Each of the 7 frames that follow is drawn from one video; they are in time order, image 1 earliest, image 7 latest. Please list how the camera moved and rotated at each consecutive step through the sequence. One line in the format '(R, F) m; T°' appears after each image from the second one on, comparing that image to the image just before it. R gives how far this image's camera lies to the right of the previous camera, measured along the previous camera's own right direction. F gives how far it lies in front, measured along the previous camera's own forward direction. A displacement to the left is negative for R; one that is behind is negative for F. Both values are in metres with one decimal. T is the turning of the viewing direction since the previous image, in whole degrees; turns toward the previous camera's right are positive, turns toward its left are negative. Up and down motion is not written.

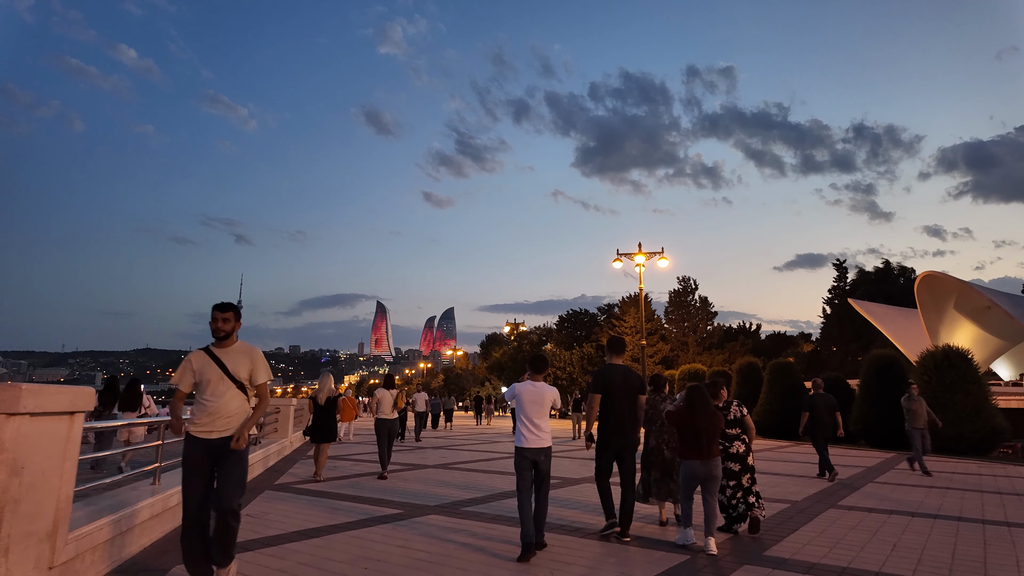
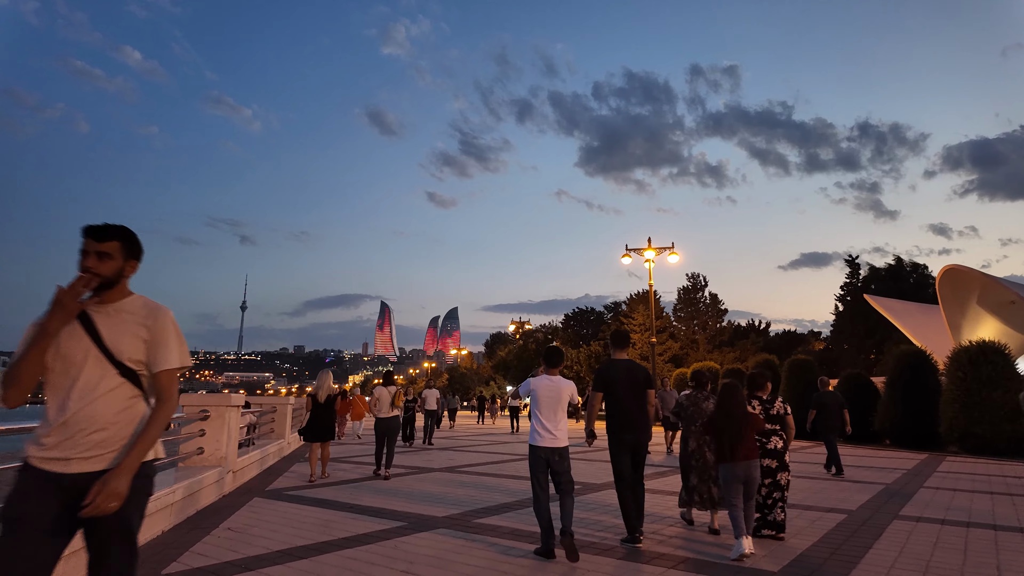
(-0.1, +0.9) m; 0°
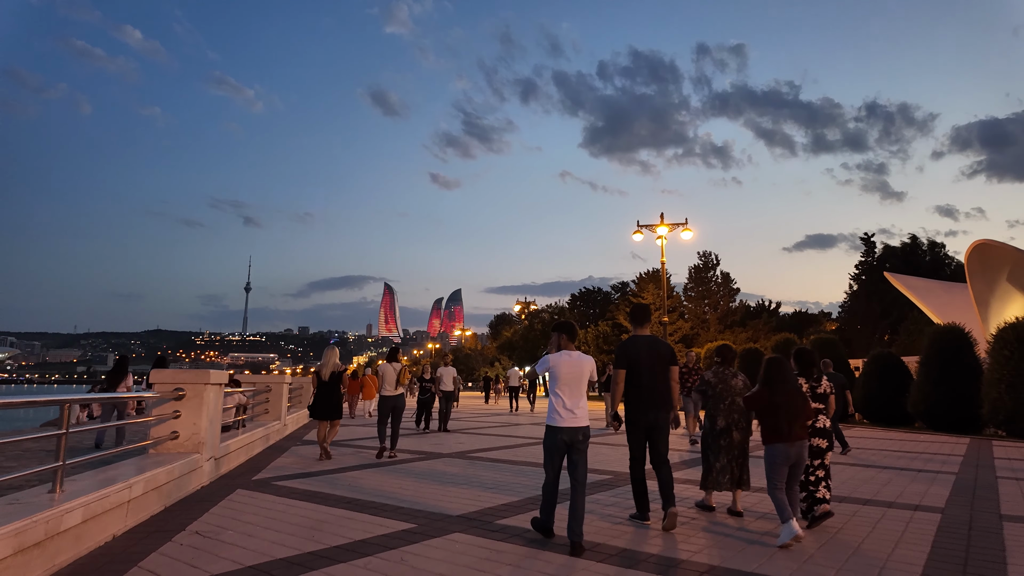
(-0.2, +1.1) m; 0°
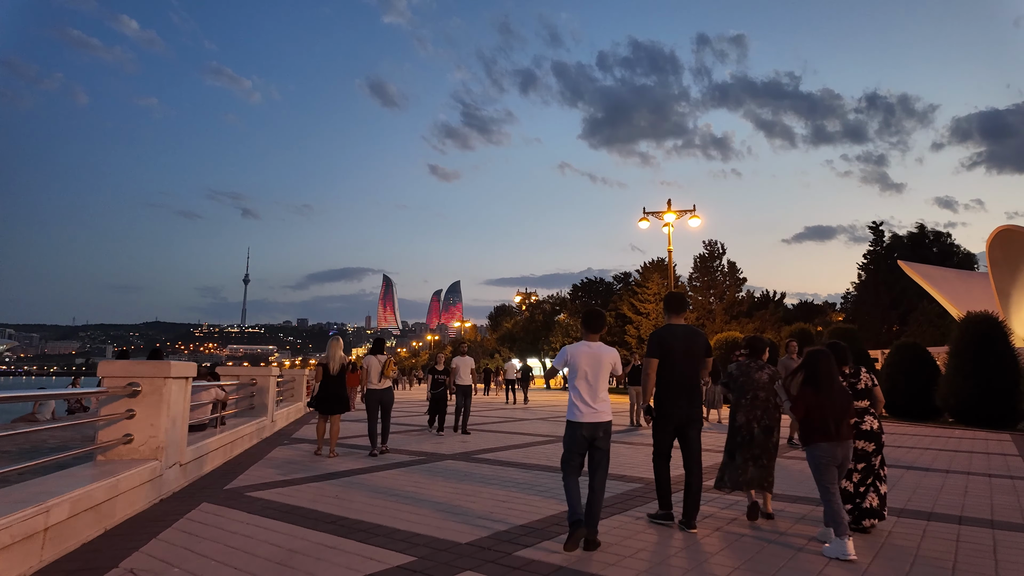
(-0.2, +1.1) m; 0°
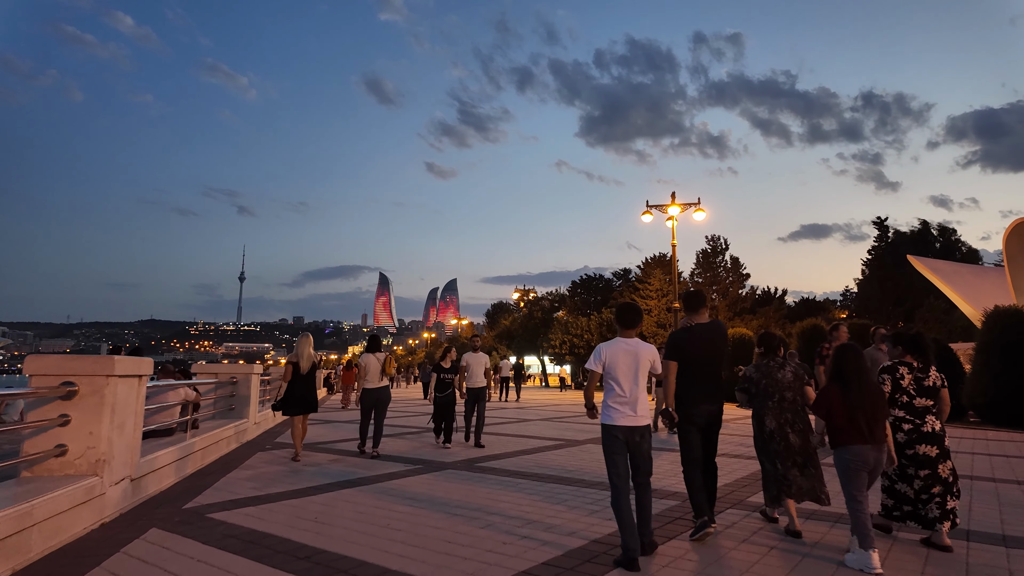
(-0.1, +1.0) m; 0°
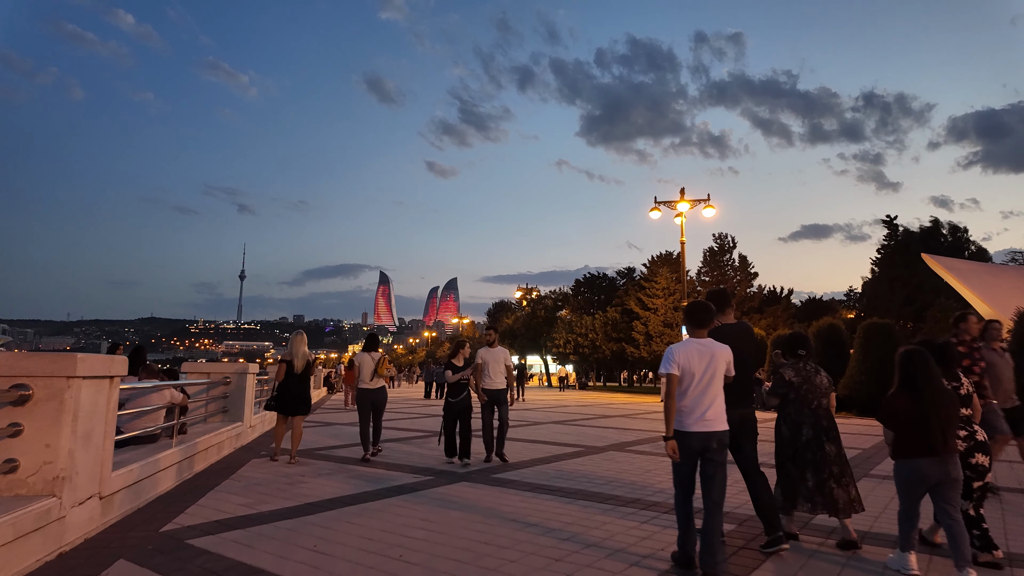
(-0.2, +0.8) m; 0°
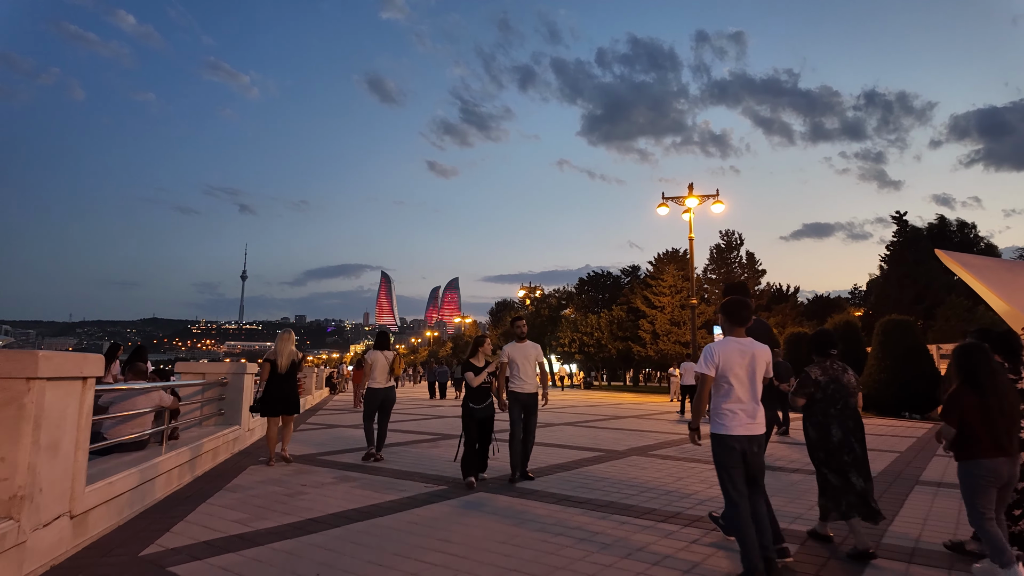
(-0.2, +0.6) m; 0°
